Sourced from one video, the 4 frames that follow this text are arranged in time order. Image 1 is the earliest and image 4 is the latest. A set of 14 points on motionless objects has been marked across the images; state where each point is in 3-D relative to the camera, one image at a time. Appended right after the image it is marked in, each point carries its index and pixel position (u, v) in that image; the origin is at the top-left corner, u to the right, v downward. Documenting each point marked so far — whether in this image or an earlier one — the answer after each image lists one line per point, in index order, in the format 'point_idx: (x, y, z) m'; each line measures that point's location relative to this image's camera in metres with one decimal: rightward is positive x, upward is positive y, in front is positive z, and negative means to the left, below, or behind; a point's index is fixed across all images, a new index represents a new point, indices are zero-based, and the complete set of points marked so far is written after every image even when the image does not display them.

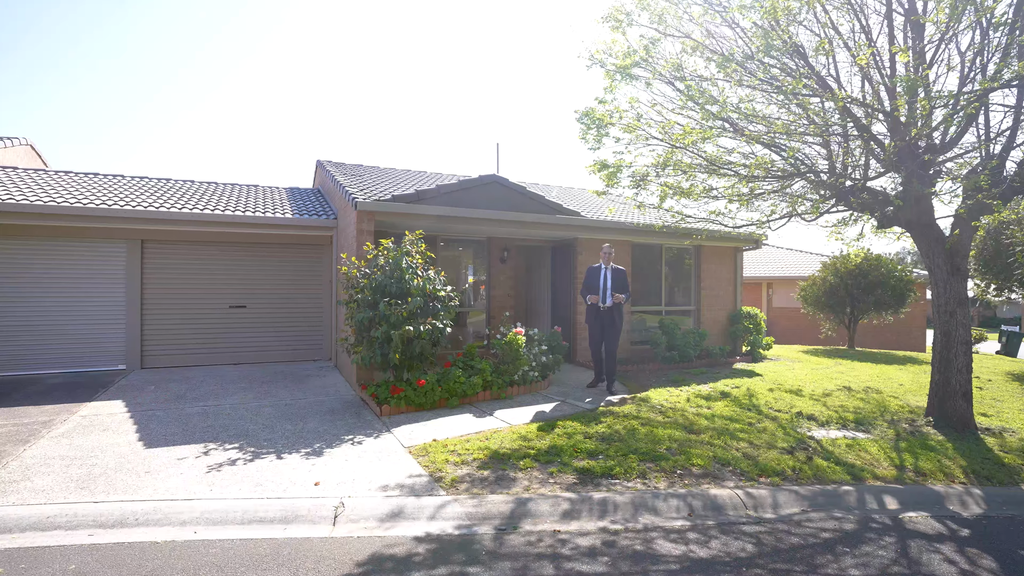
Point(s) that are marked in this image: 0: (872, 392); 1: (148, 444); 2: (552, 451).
0: (+5.2, -1.5, +7.2) m
1: (-3.5, -1.5, +4.7) m
2: (+0.4, -1.6, +4.7) m
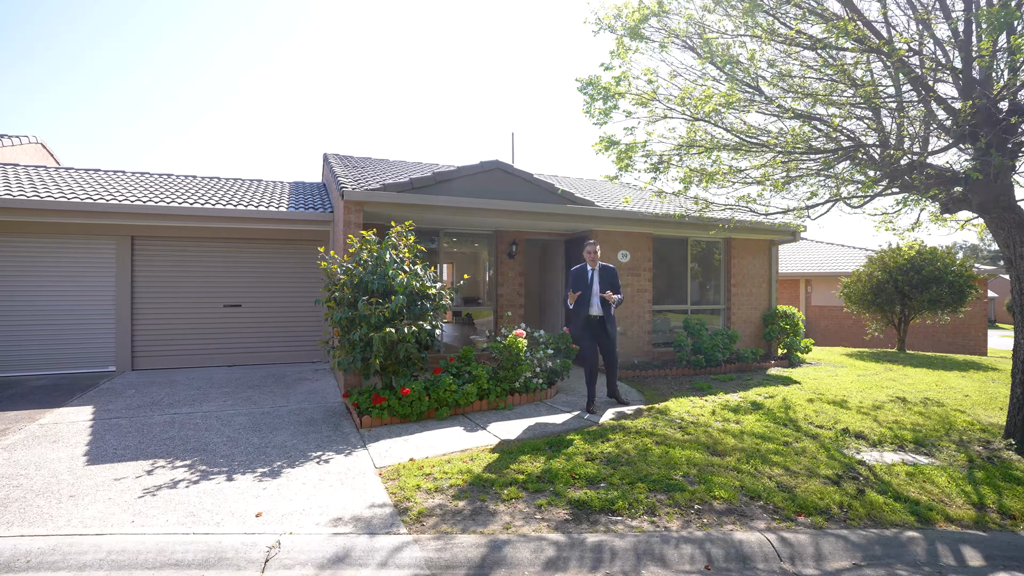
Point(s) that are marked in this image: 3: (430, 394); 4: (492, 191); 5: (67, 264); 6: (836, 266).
0: (+5.3, -1.5, +6.2) m
1: (-3.6, -1.5, +4.2) m
2: (+0.3, -1.5, +4.0) m
3: (-0.9, -1.2, +5.5) m
4: (-0.3, +1.5, +7.6) m
5: (-7.1, +0.4, +7.9) m
6: (+10.8, +0.8, +16.6) m
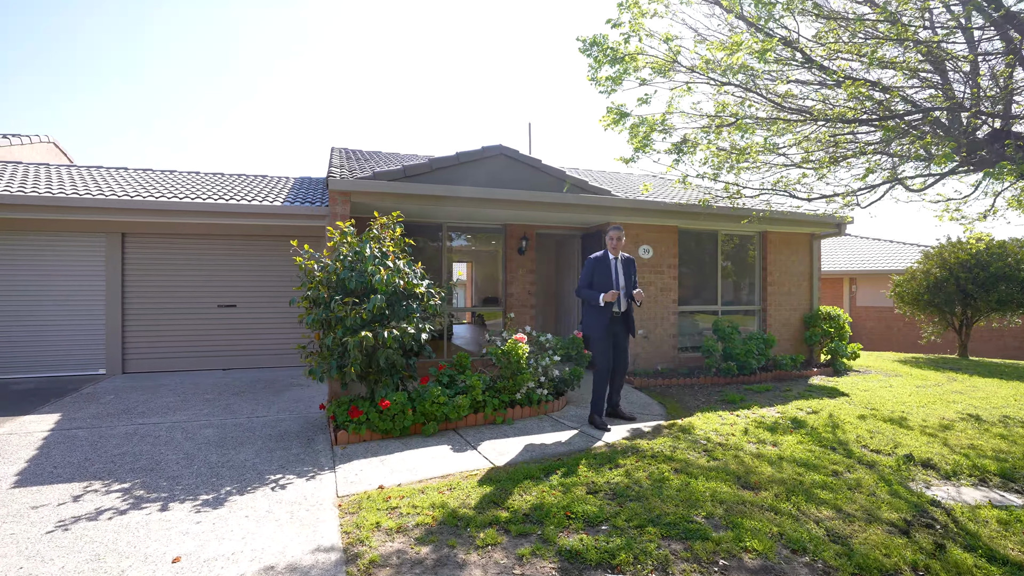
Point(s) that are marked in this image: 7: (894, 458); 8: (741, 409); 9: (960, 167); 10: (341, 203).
0: (+5.3, -1.4, +5.2) m
1: (-3.7, -1.4, +3.7) m
2: (+0.1, -1.5, +3.3) m
3: (-0.9, -1.2, +4.8) m
4: (-0.2, +1.5, +6.9) m
5: (-7.0, +0.4, +7.6) m
6: (+11.4, +0.8, +15.2) m
7: (+3.3, -1.5, +4.3) m
8: (+2.7, -1.4, +5.8) m
9: (+4.1, +1.1, +4.5) m
10: (-2.0, +1.0, +6.0) m
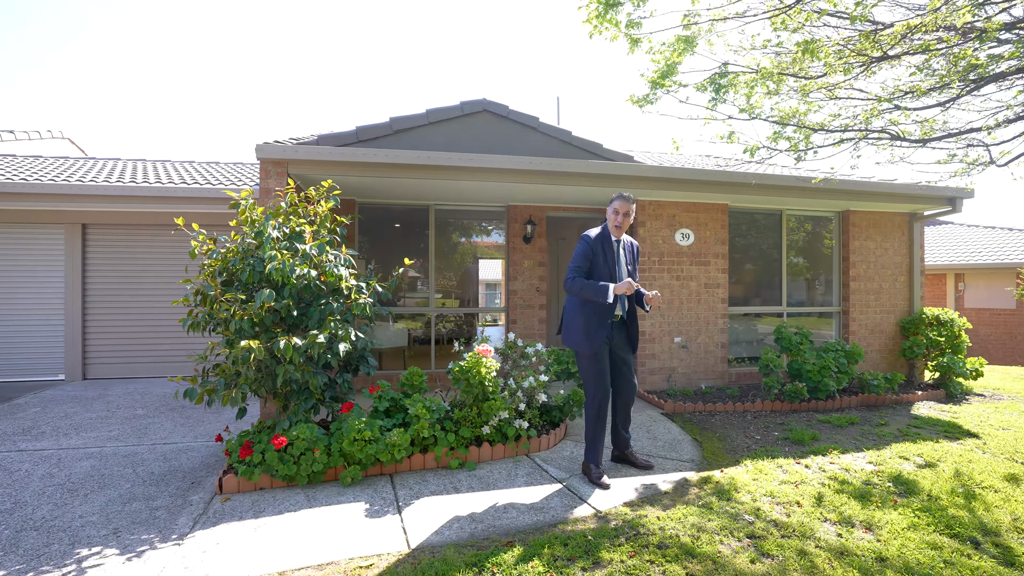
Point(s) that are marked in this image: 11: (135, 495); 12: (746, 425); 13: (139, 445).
0: (+4.9, -1.4, +3.1) m
1: (-4.1, -1.4, +2.7) m
2: (-0.4, -1.4, +1.8) m
3: (-1.3, -1.1, +3.5) m
4: (-0.3, +1.6, +5.5) m
5: (-6.9, +0.4, +6.9) m
6: (+12.2, +0.8, +12.4) m
7: (+2.9, -1.4, +2.5) m
8: (+2.5, -1.4, +4.1) m
9: (+3.7, +1.2, +2.6) m
10: (-2.2, +1.1, +4.7) m
11: (-2.6, -1.4, +3.4) m
12: (+2.3, -1.3, +4.9) m
13: (-3.3, -1.4, +4.4) m
